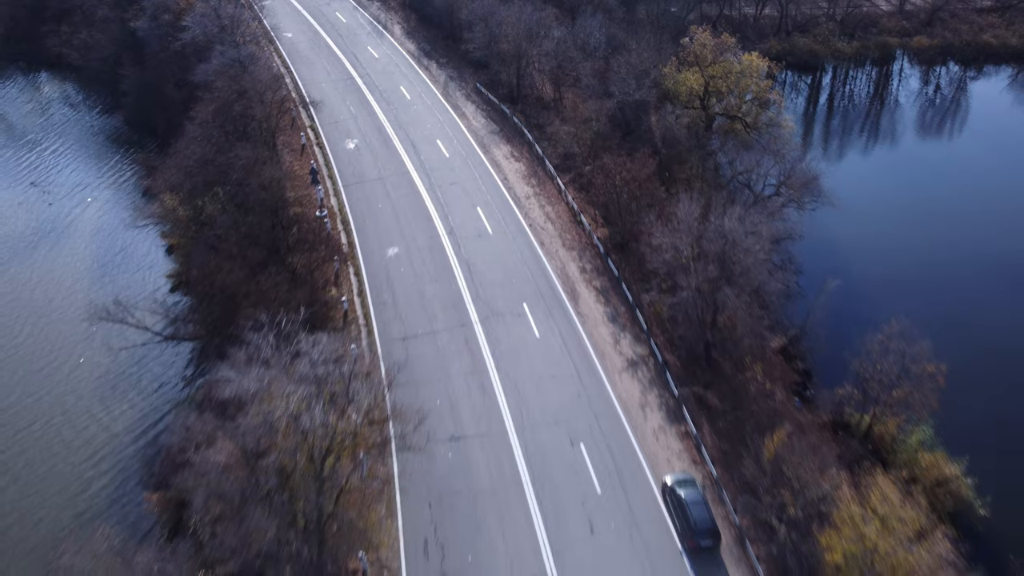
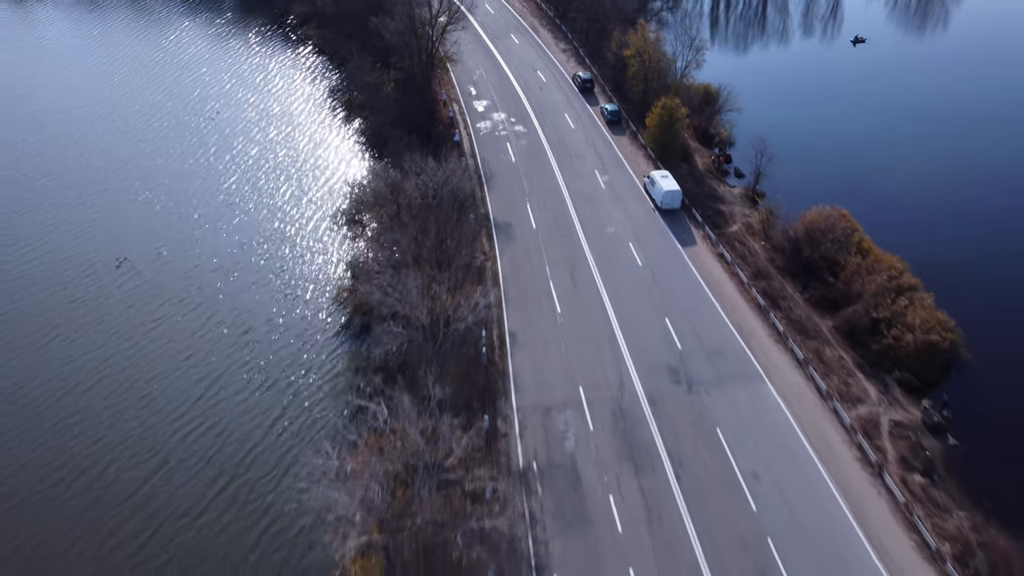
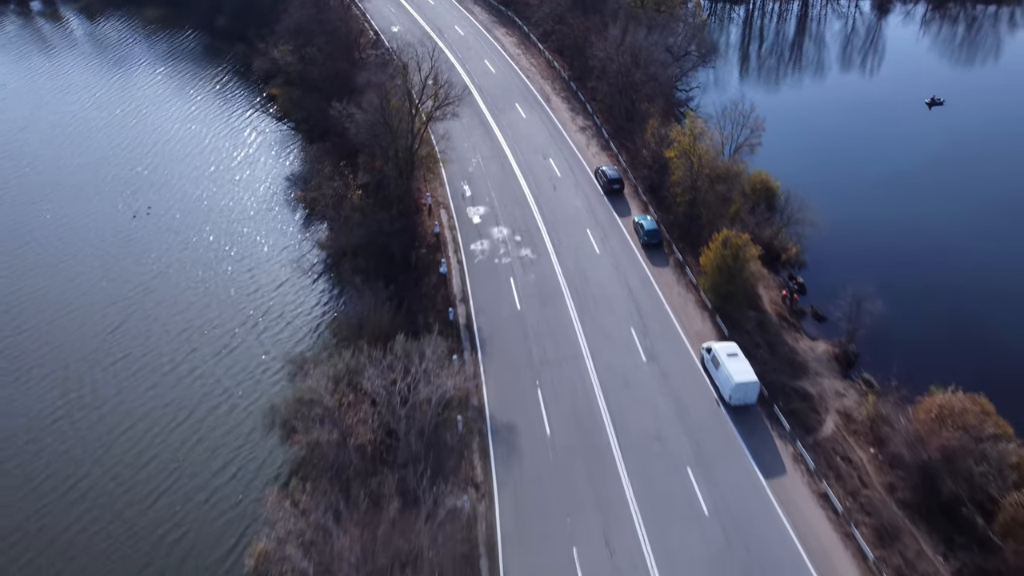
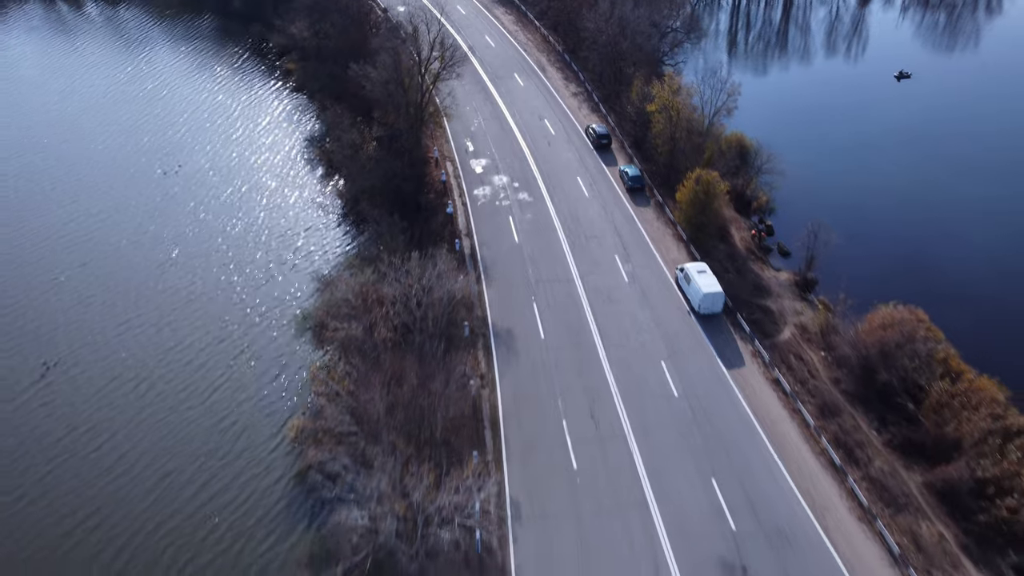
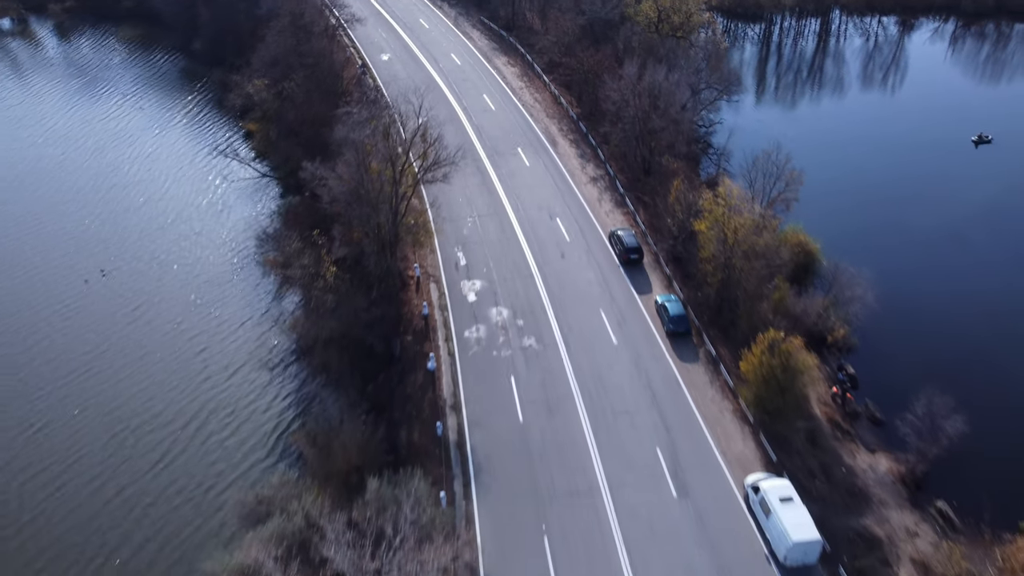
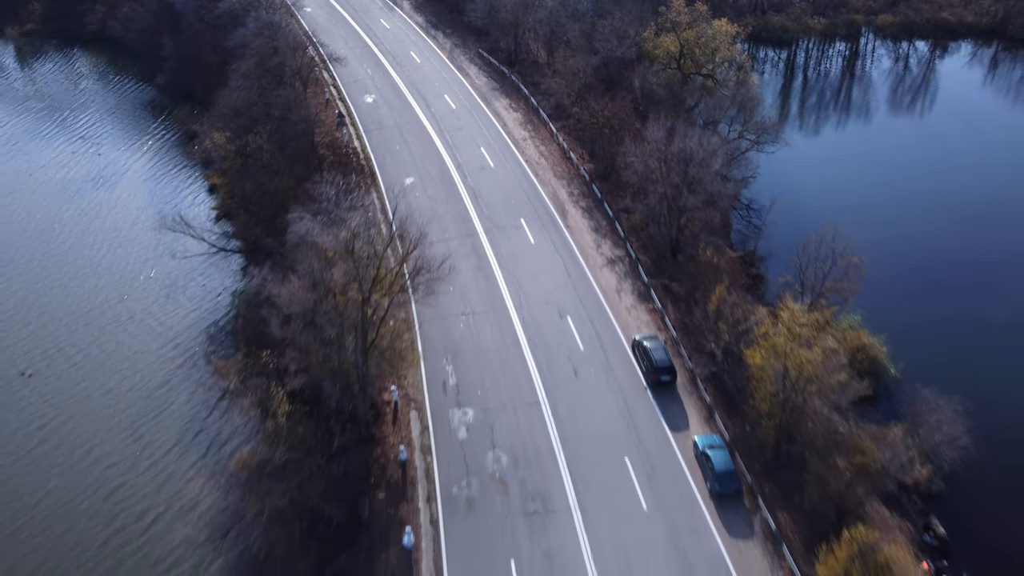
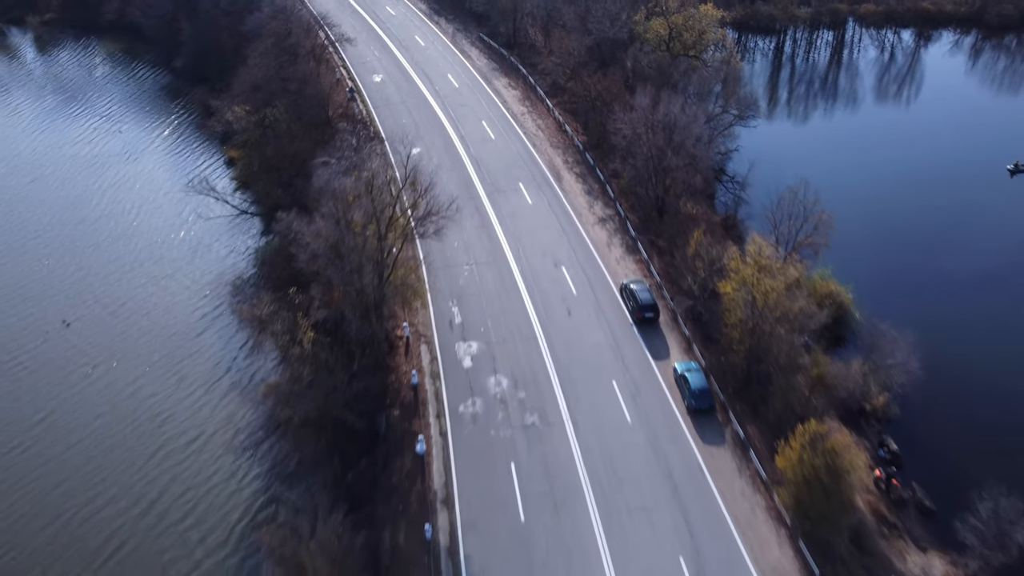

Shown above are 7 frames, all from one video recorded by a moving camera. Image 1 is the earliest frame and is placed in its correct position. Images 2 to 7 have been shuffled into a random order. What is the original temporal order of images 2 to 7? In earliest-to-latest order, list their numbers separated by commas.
6, 7, 5, 3, 4, 2
